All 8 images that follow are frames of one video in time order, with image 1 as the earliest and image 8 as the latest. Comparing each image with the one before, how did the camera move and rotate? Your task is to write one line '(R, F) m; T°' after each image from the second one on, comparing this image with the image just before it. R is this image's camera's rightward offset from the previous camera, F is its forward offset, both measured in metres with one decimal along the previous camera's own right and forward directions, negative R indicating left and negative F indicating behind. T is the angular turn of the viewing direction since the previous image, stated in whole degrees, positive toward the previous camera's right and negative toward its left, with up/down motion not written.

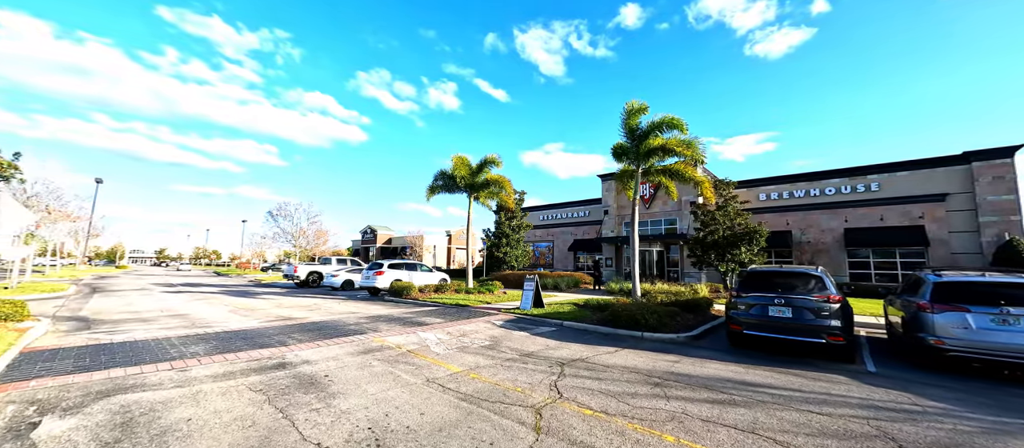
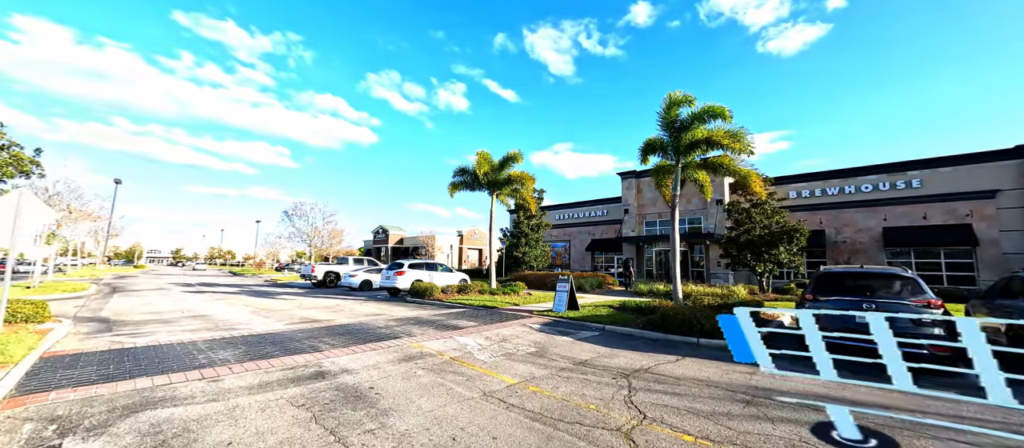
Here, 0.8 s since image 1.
(-0.8, +0.6) m; -1°
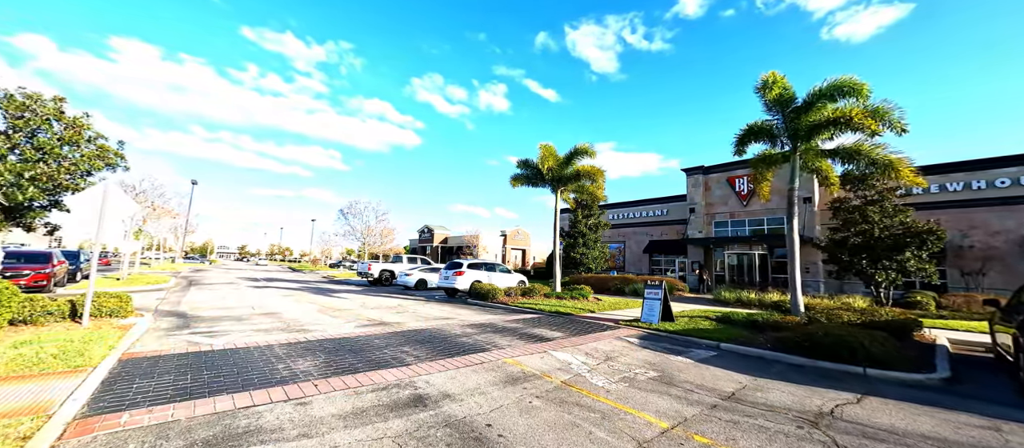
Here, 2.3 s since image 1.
(-1.2, +1.1) m; -6°
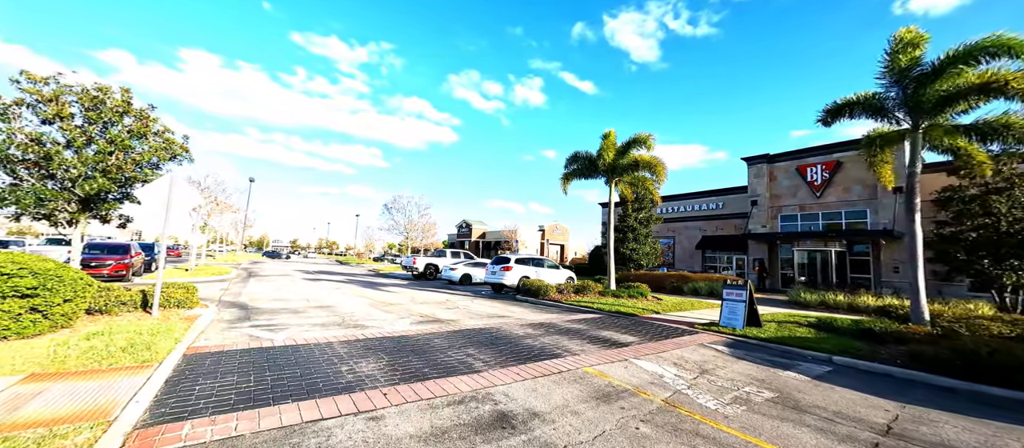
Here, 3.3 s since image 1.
(-0.7, +0.7) m; -6°
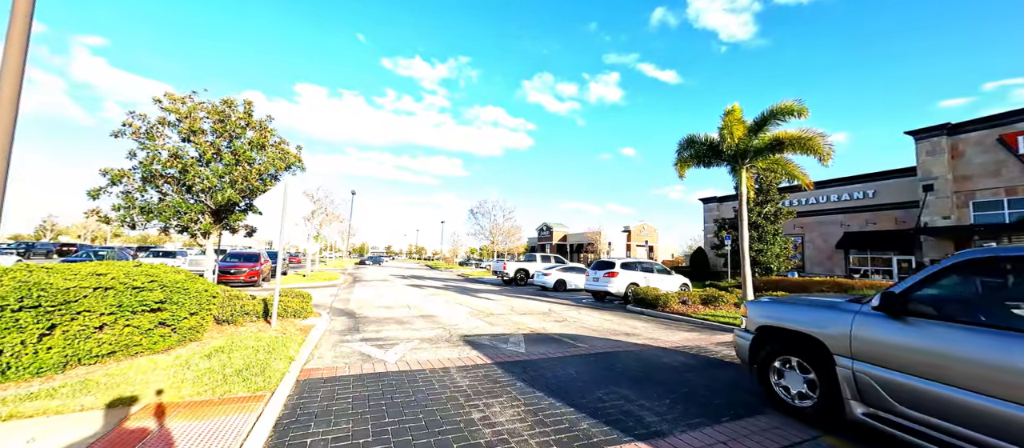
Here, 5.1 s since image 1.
(-1.0, +1.3) m; -12°
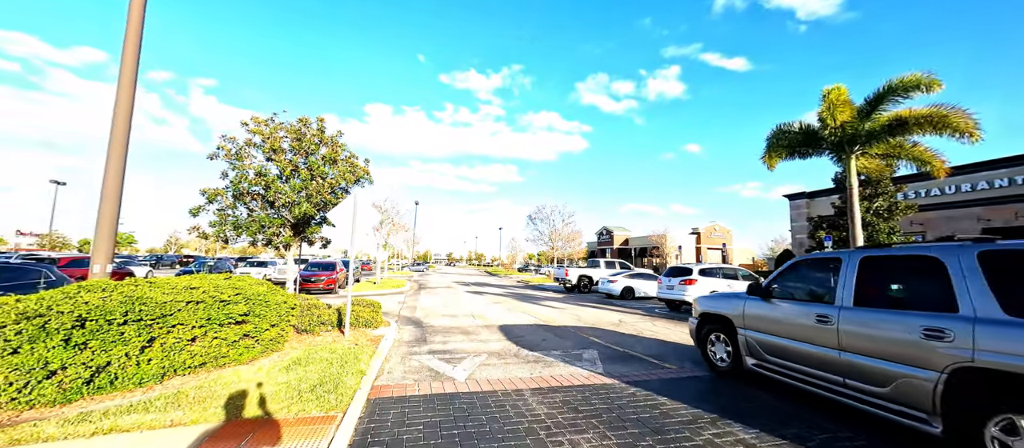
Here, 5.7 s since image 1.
(-0.2, +0.5) m; -9°
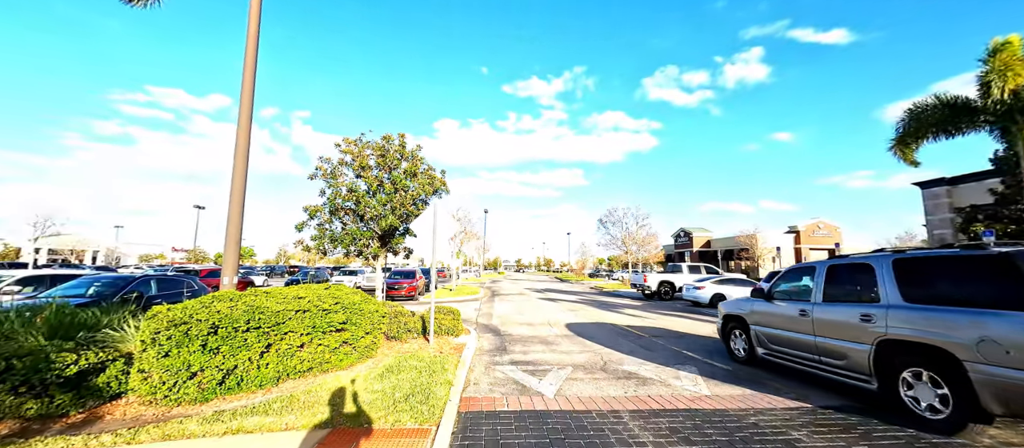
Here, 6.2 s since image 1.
(-0.2, +0.2) m; -10°
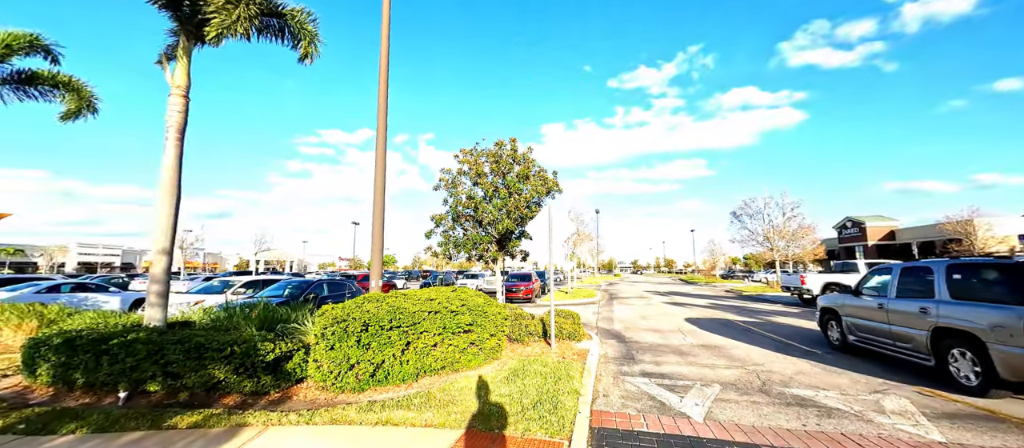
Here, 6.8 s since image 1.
(-0.2, +0.3) m; -17°
